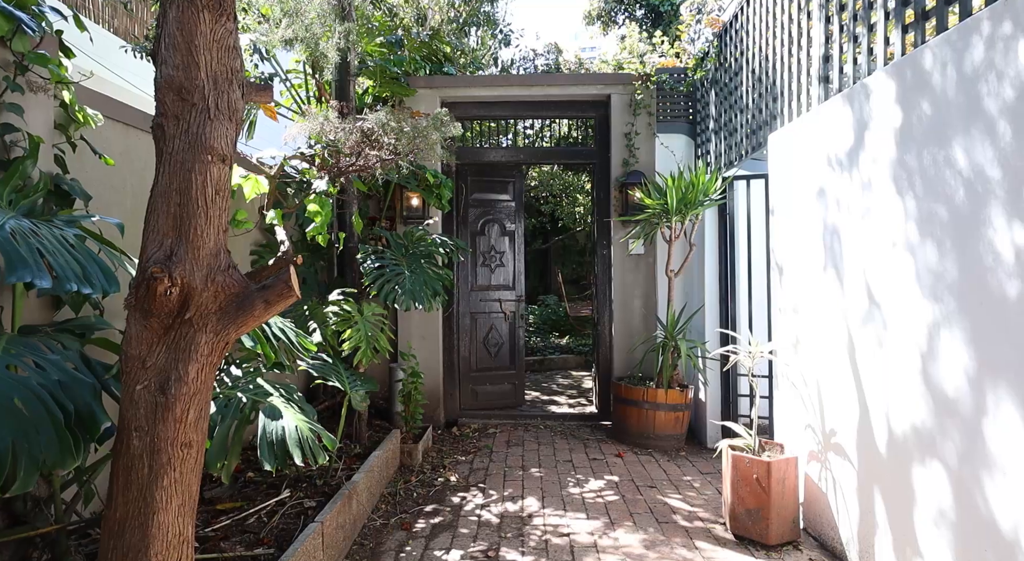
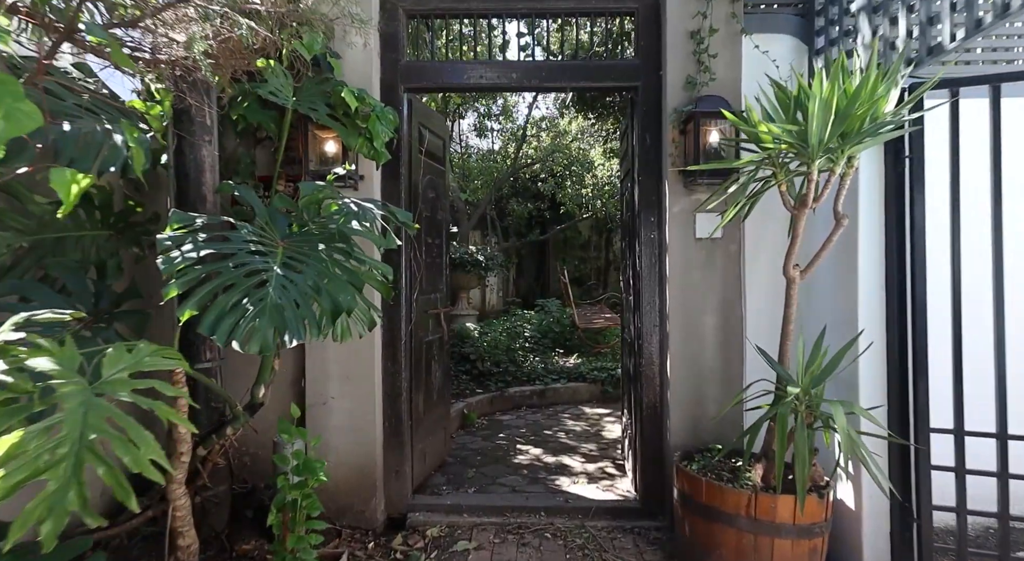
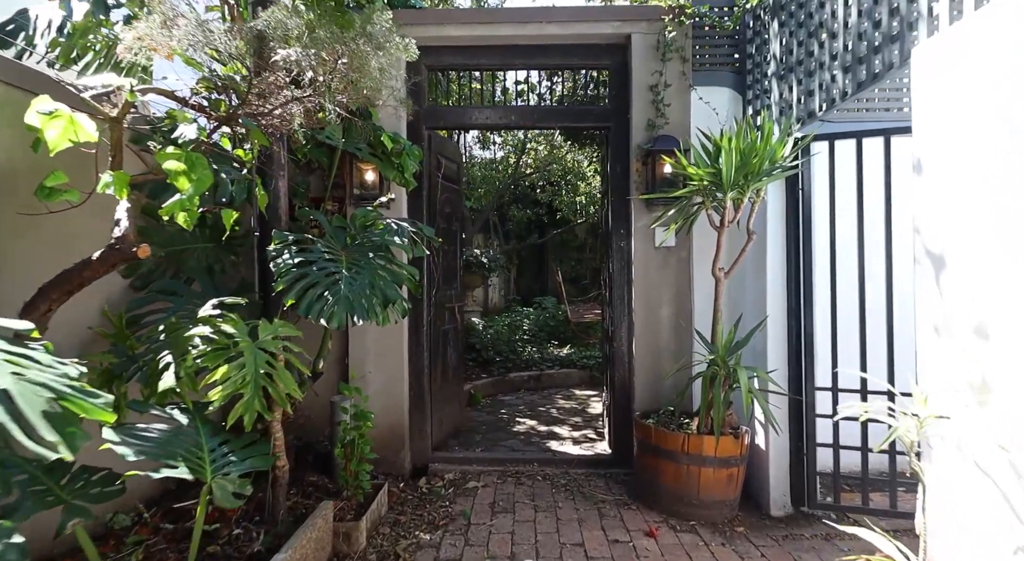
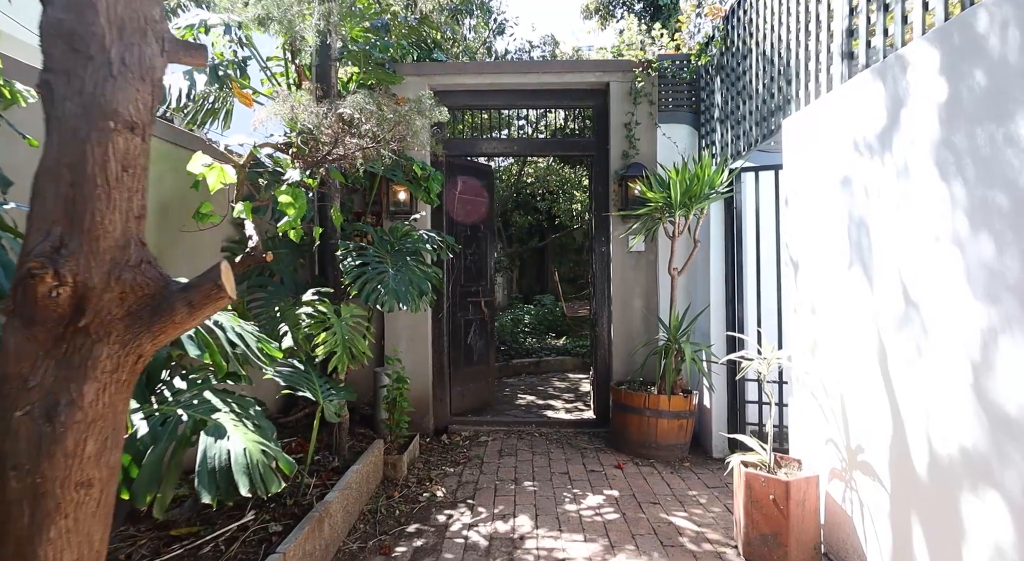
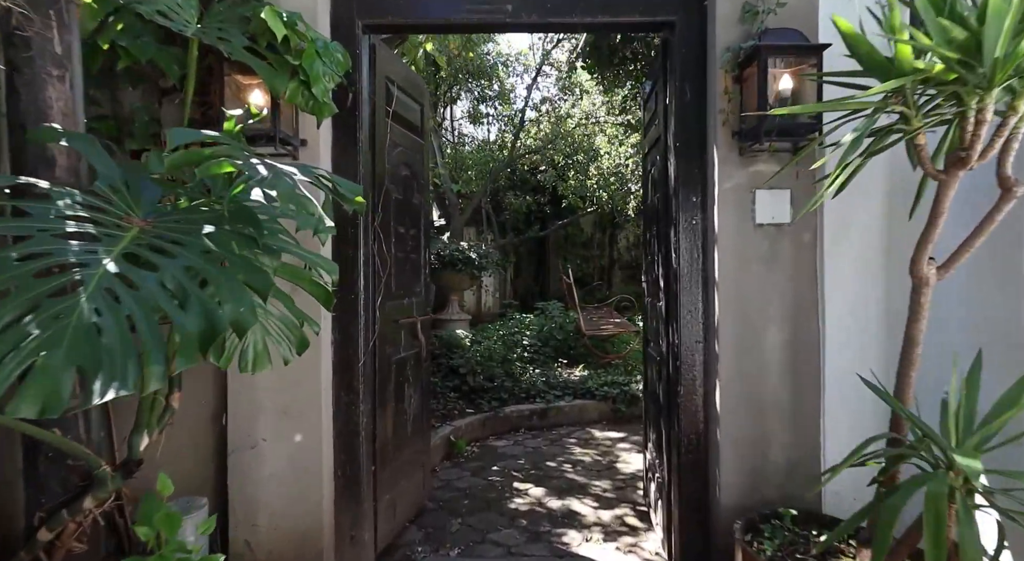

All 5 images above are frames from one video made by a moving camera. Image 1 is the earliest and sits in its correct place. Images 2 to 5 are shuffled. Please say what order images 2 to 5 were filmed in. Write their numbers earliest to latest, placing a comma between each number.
4, 3, 2, 5
